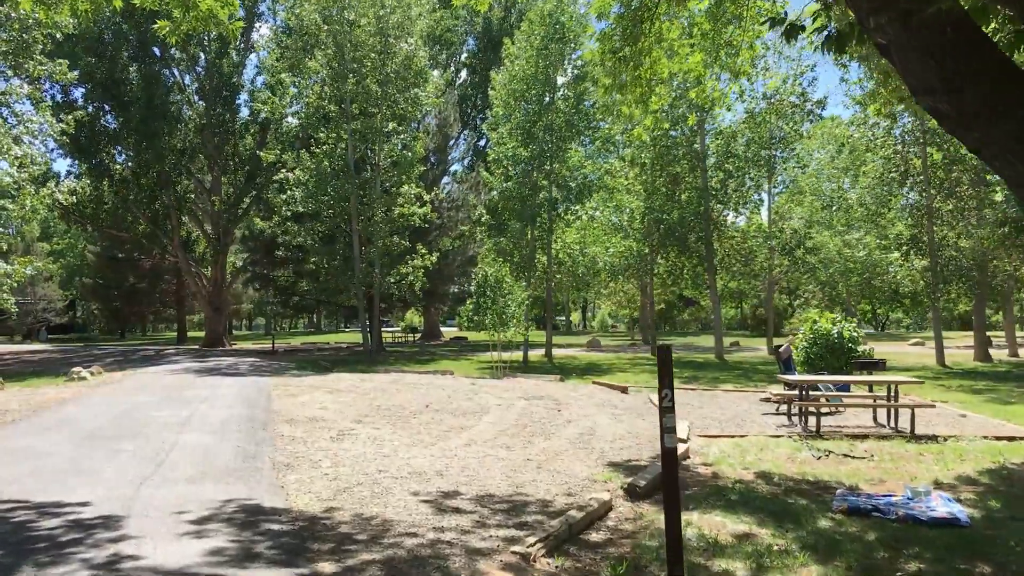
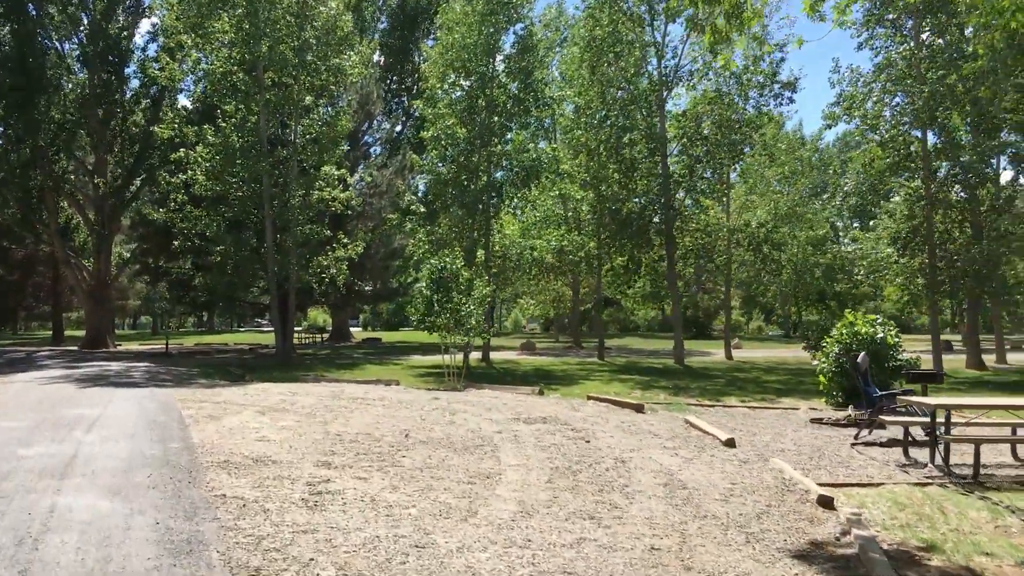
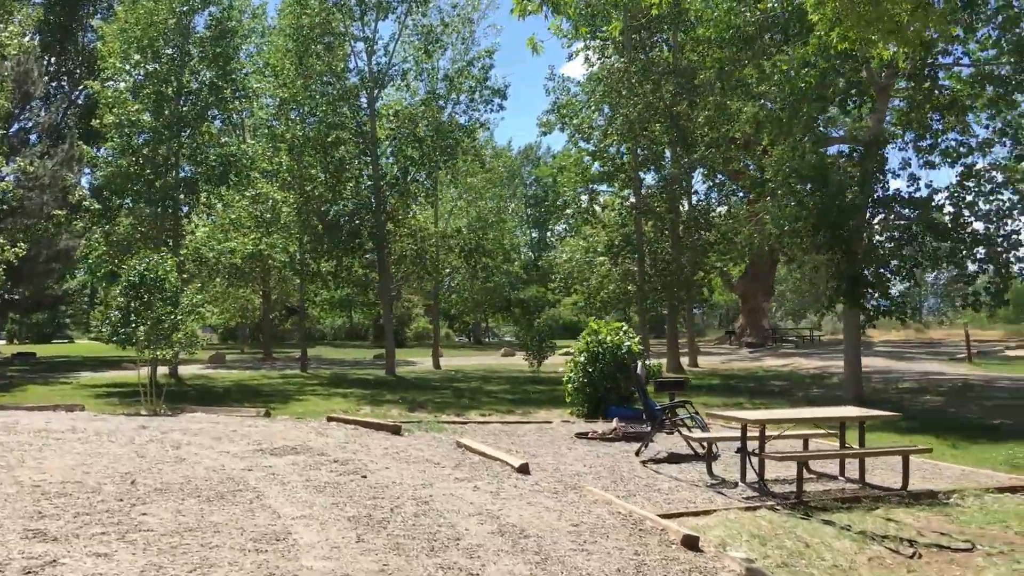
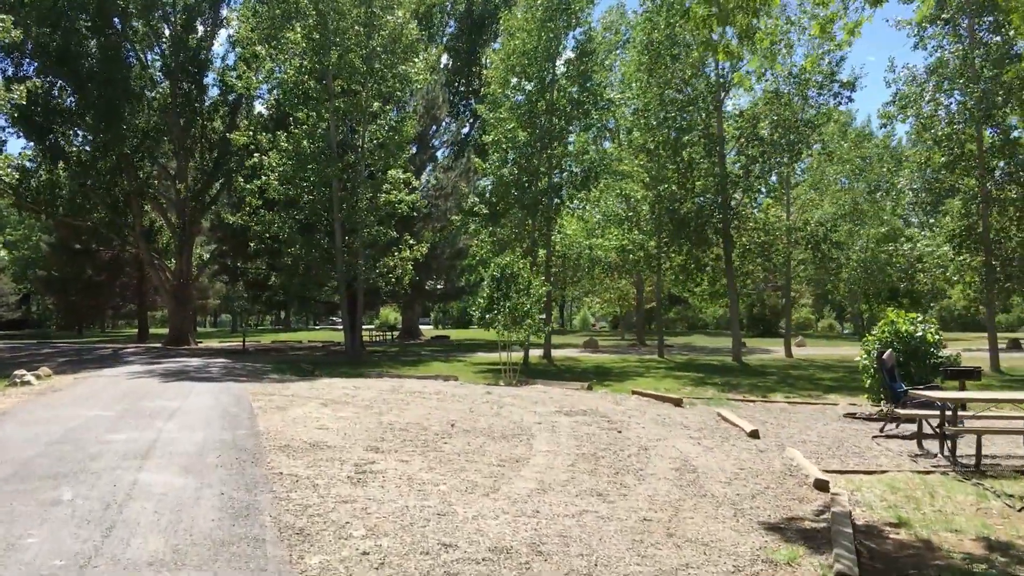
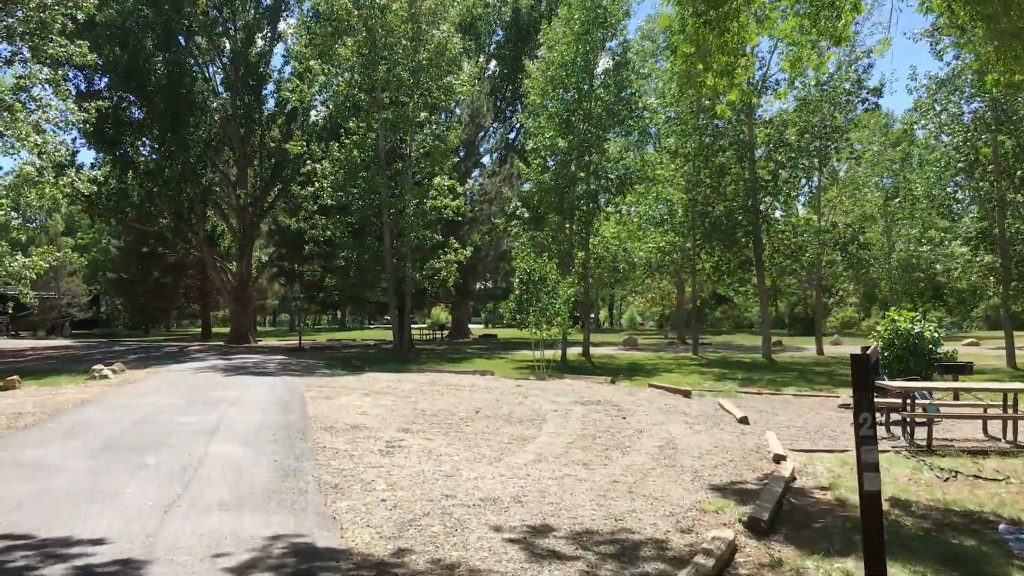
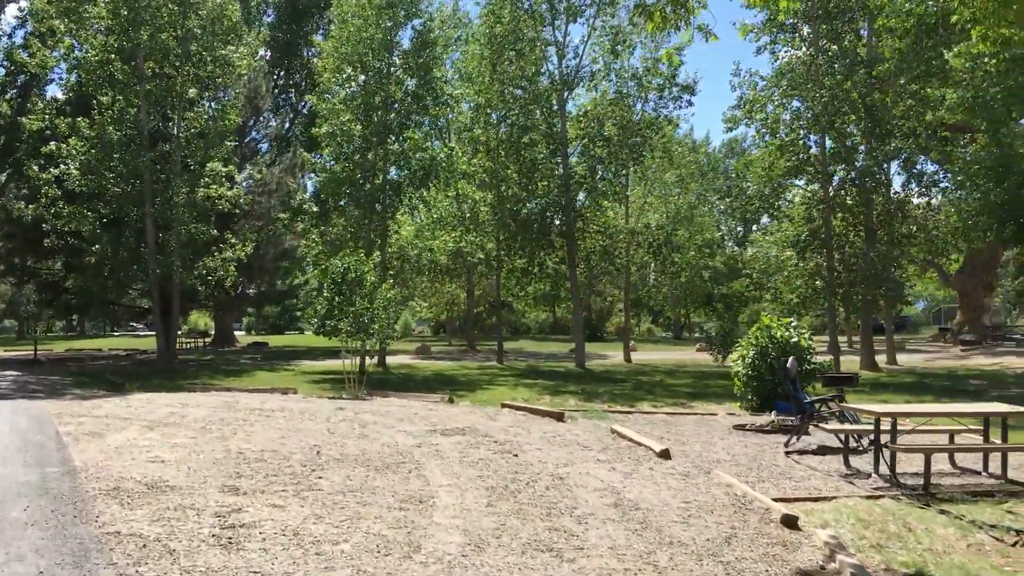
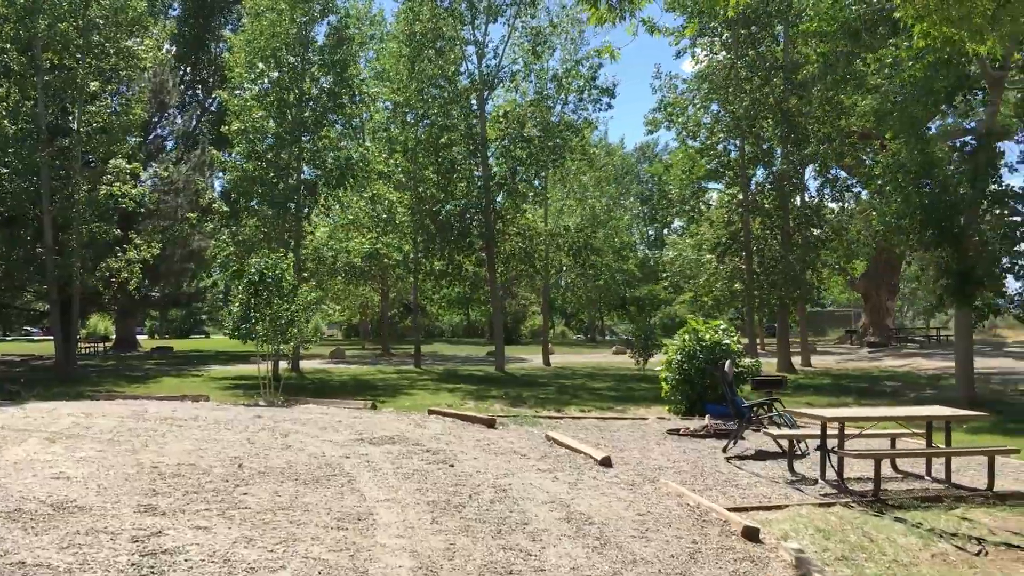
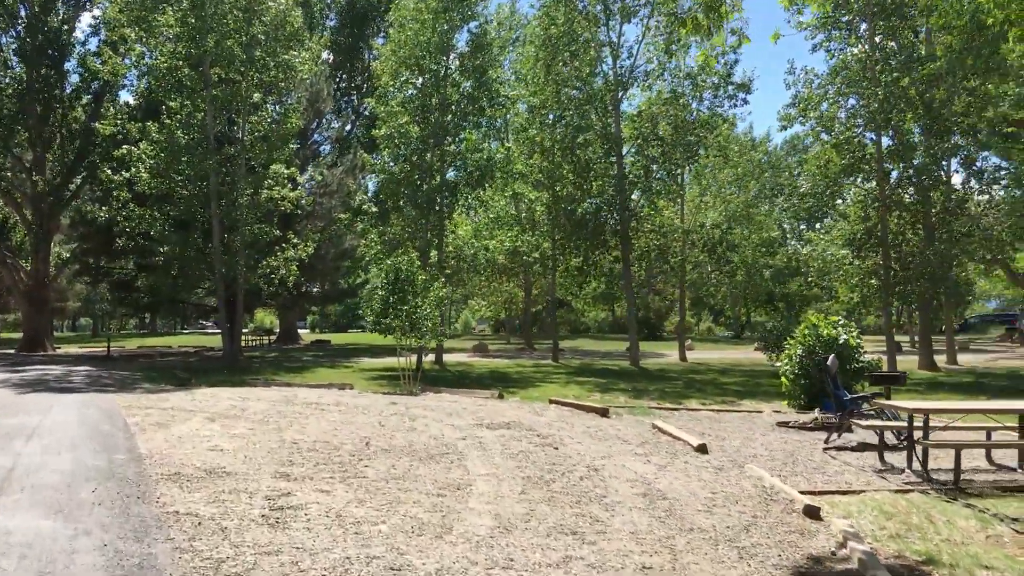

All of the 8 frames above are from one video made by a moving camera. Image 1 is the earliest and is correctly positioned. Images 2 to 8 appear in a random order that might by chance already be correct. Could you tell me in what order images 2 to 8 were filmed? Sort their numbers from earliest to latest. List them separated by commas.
5, 4, 2, 8, 6, 7, 3
